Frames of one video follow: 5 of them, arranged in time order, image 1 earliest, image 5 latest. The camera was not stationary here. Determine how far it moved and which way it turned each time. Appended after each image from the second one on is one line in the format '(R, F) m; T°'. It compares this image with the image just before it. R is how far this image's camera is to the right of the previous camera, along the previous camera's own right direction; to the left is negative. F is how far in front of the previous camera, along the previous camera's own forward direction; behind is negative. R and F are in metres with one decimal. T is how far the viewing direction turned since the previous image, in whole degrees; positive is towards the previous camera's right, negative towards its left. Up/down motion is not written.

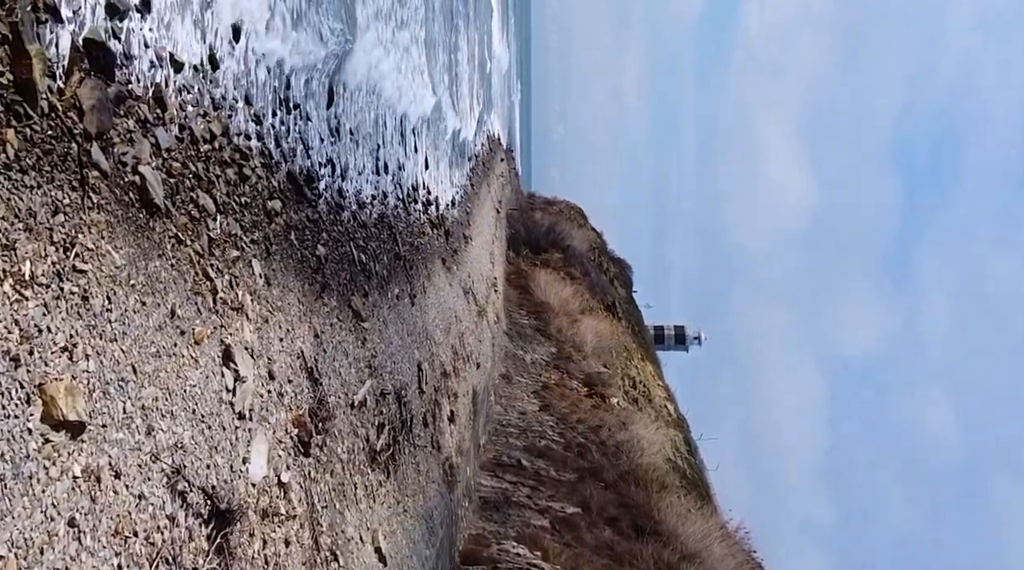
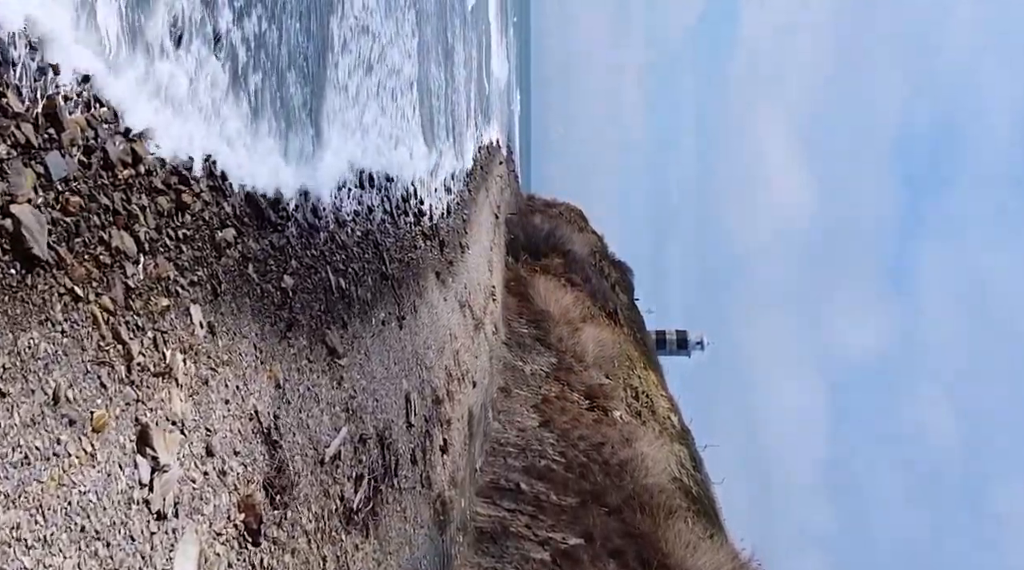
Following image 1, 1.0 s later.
(0.0, +0.4) m; 0°
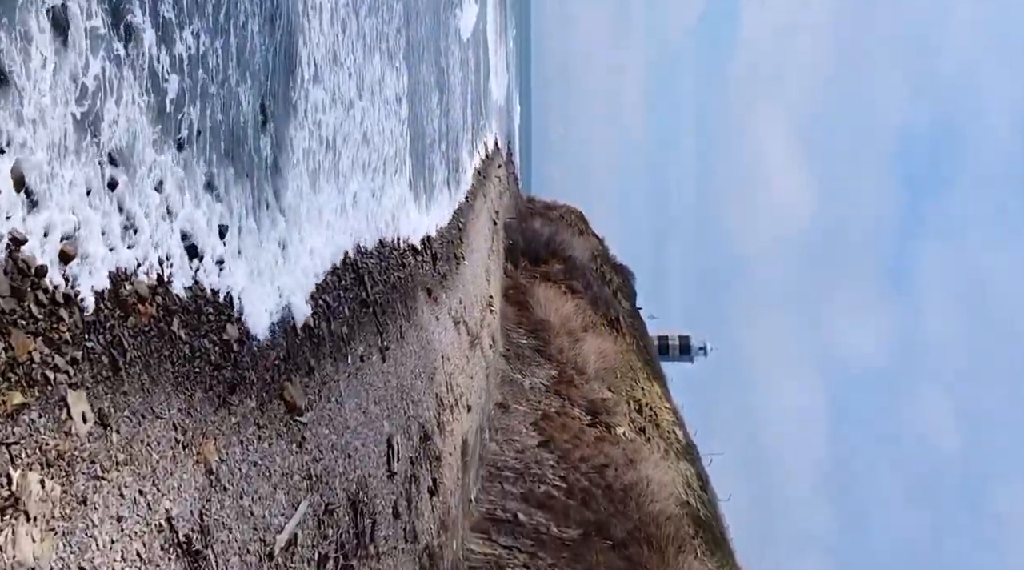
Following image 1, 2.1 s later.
(0.0, +0.5) m; 0°
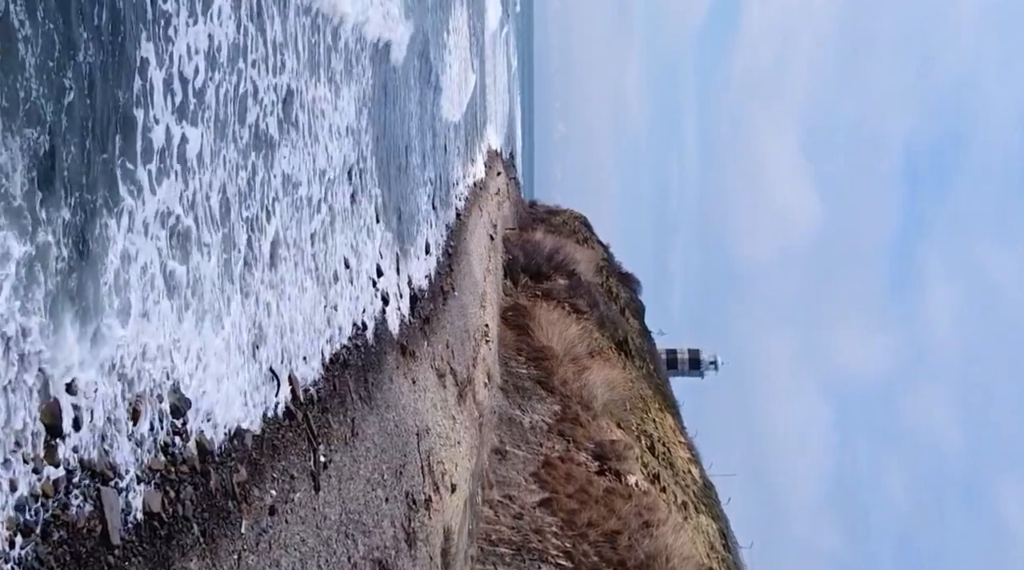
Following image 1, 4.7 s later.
(+0.1, +1.4) m; 0°
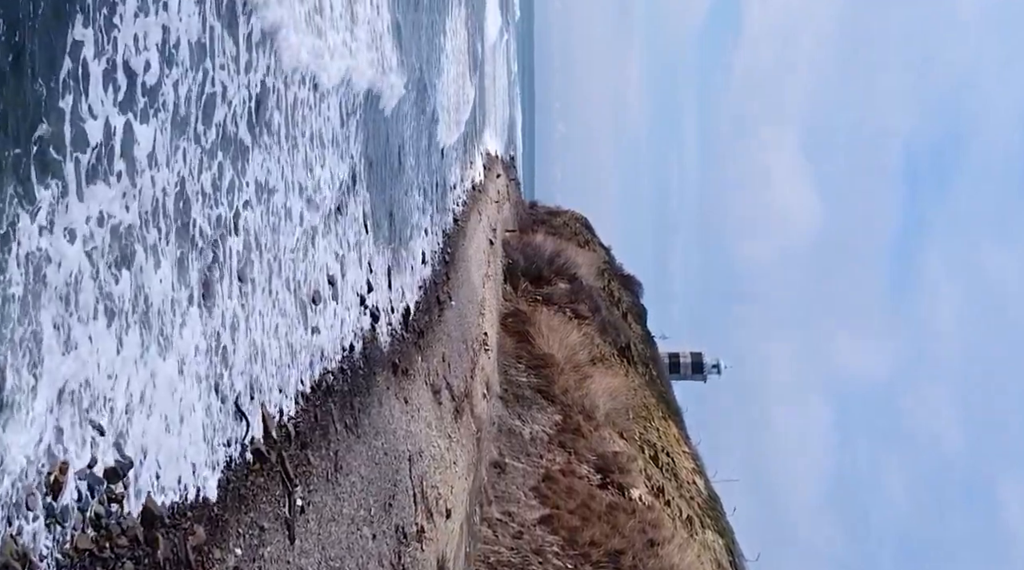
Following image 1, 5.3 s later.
(0.0, +0.3) m; 0°
